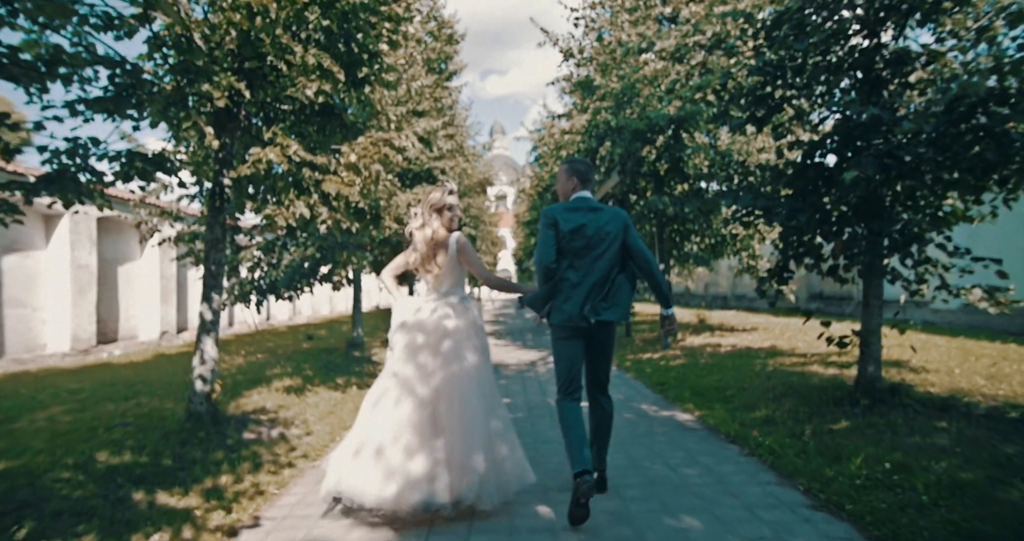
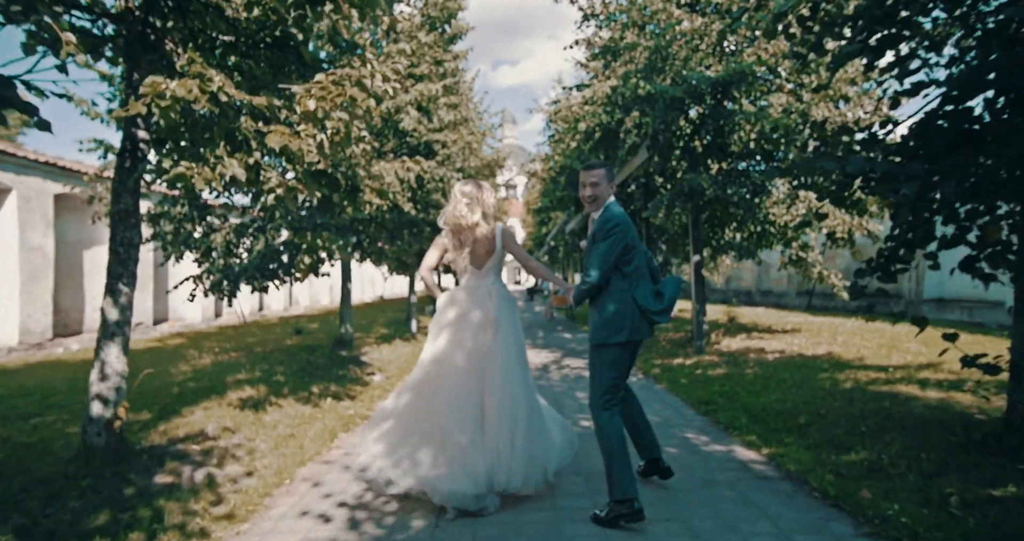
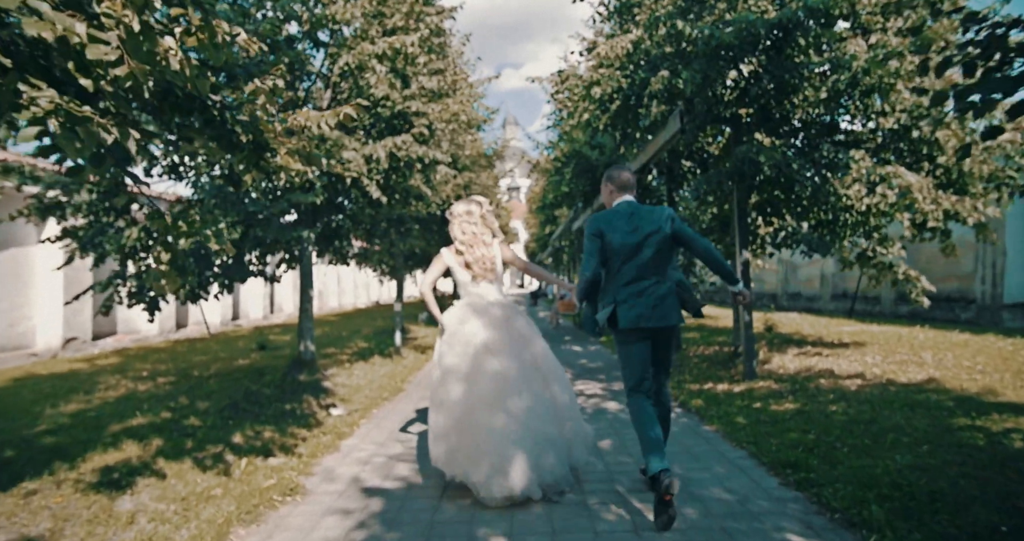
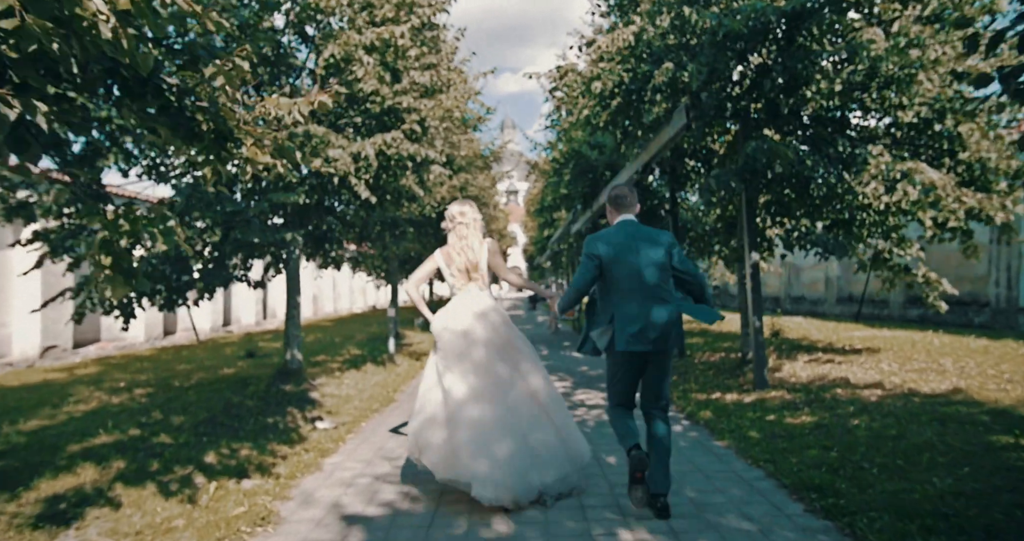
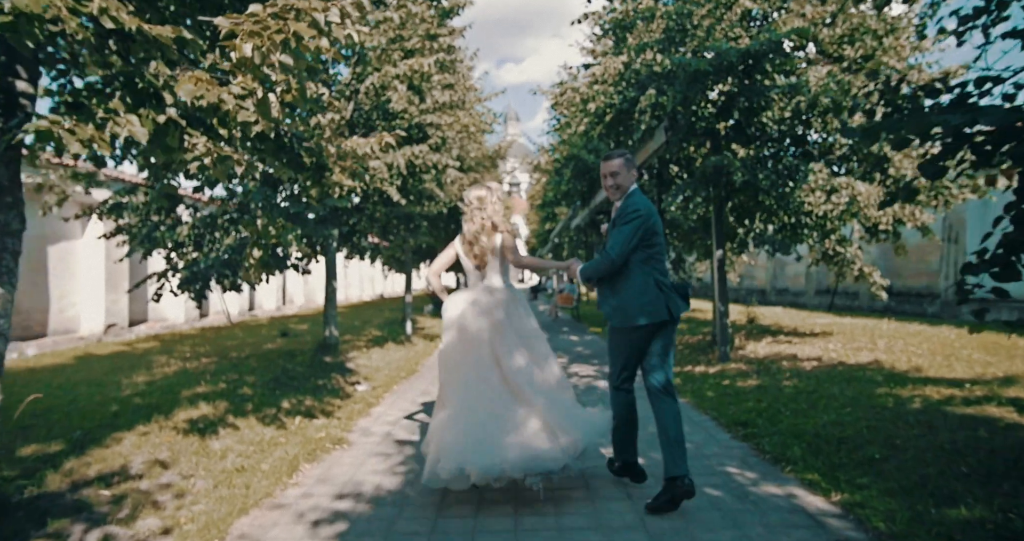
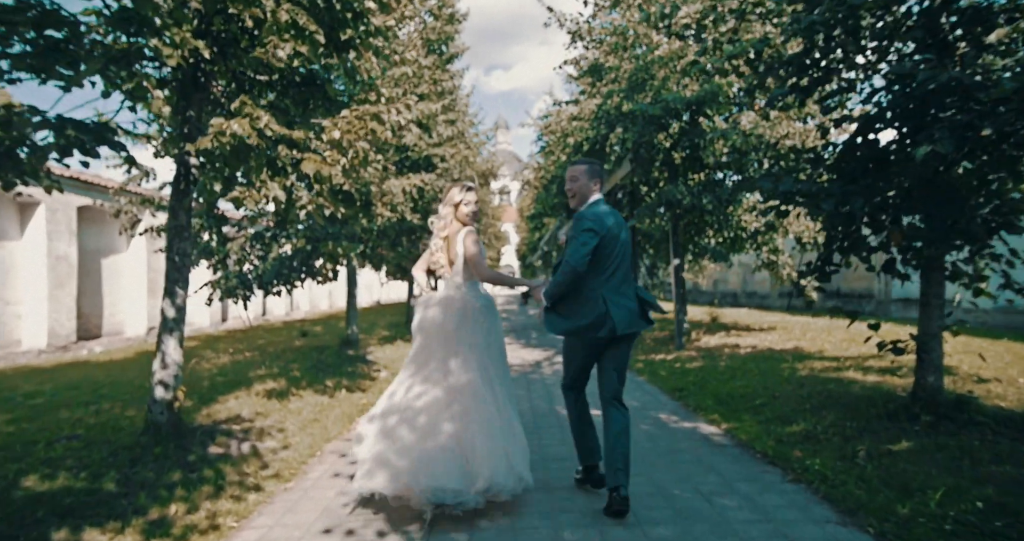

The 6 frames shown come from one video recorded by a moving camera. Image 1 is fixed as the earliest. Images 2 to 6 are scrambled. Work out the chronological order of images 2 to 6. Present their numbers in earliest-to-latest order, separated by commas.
6, 2, 5, 3, 4
